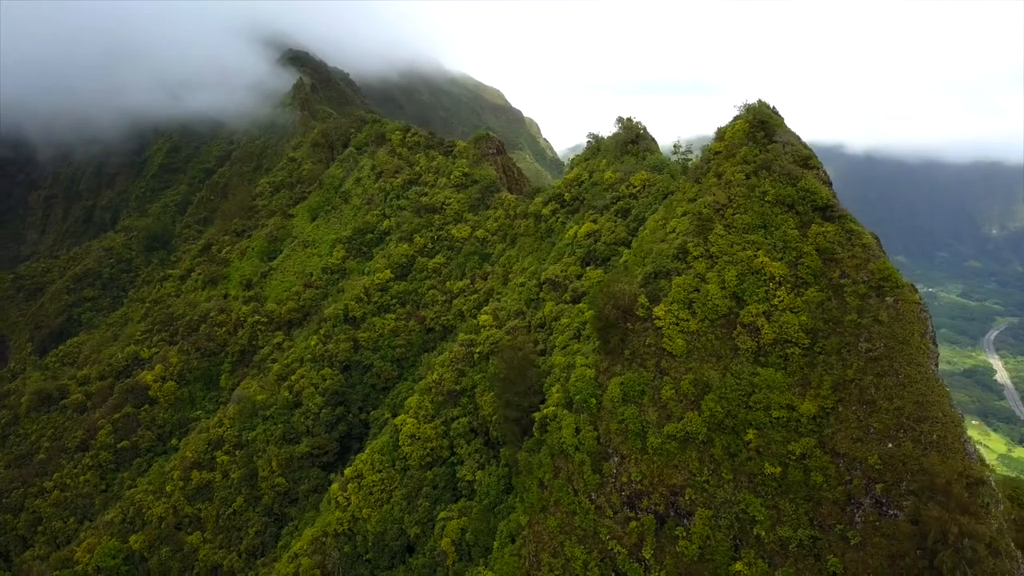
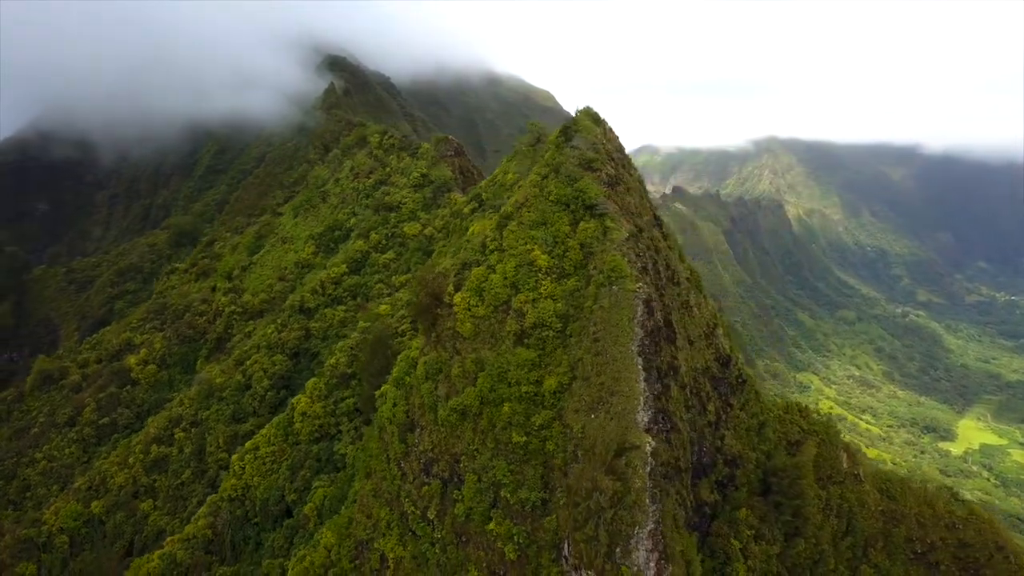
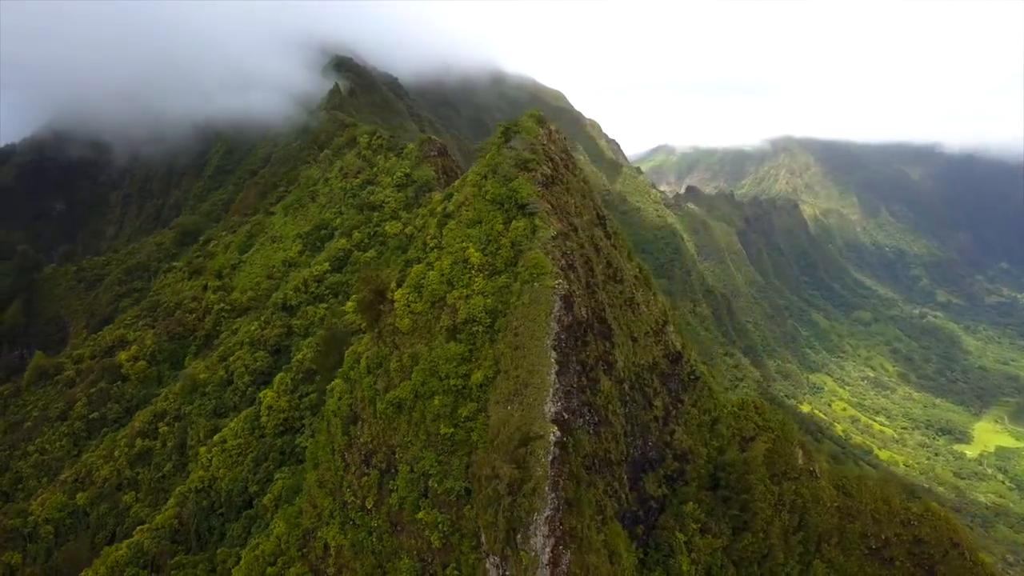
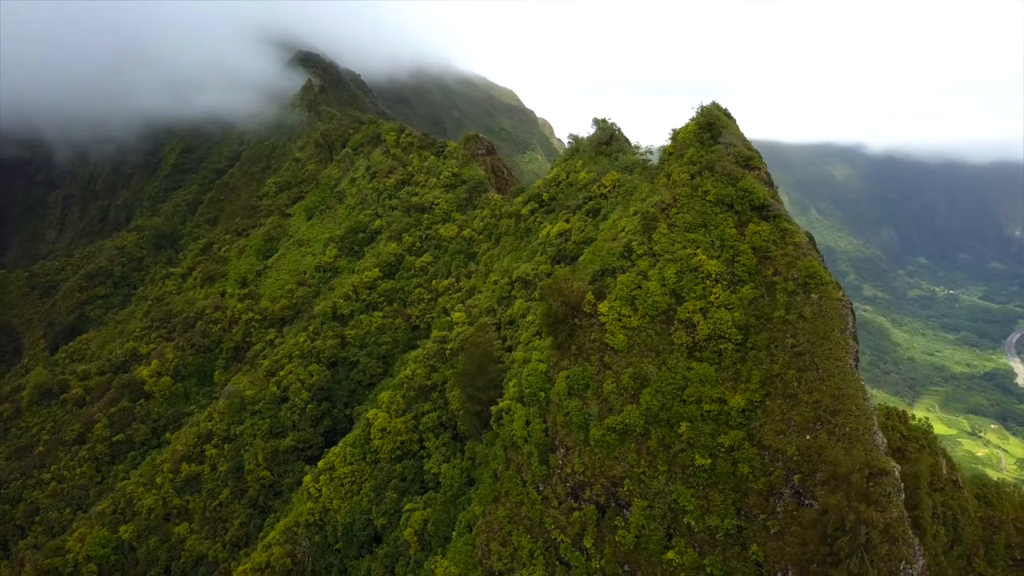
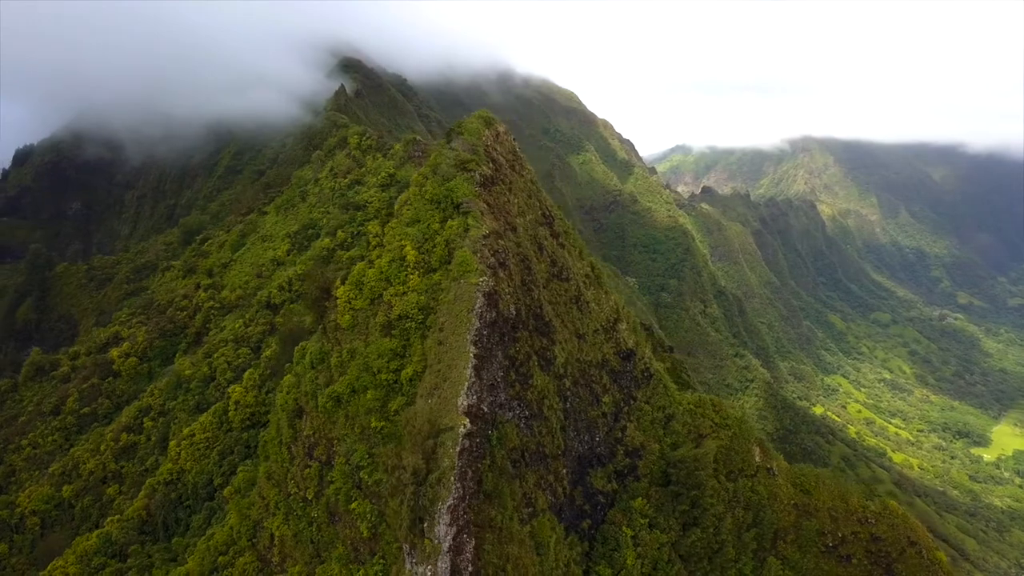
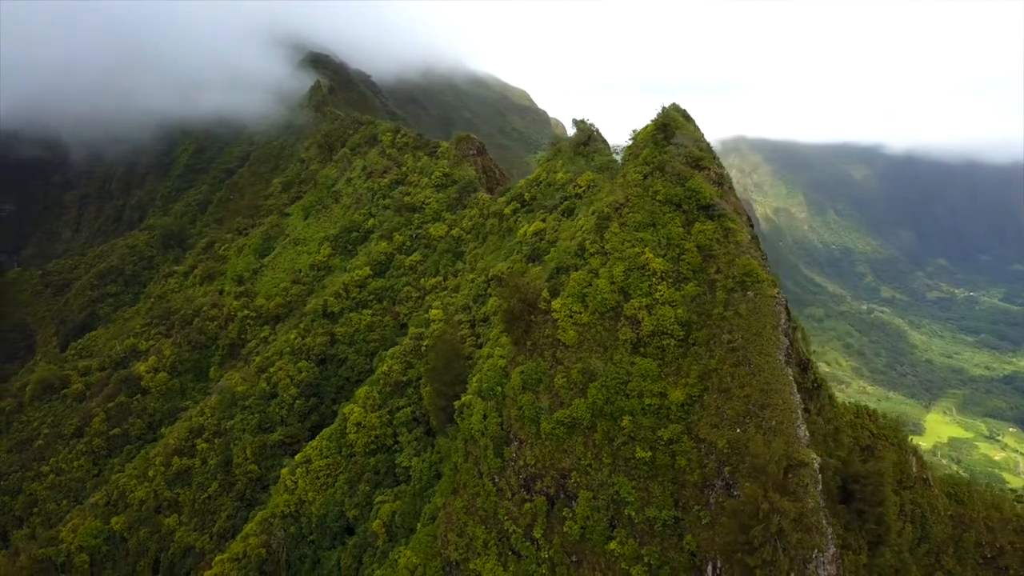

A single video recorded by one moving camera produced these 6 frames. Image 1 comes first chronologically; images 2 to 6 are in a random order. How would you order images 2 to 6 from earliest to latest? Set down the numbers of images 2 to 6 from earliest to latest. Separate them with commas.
4, 6, 2, 3, 5
